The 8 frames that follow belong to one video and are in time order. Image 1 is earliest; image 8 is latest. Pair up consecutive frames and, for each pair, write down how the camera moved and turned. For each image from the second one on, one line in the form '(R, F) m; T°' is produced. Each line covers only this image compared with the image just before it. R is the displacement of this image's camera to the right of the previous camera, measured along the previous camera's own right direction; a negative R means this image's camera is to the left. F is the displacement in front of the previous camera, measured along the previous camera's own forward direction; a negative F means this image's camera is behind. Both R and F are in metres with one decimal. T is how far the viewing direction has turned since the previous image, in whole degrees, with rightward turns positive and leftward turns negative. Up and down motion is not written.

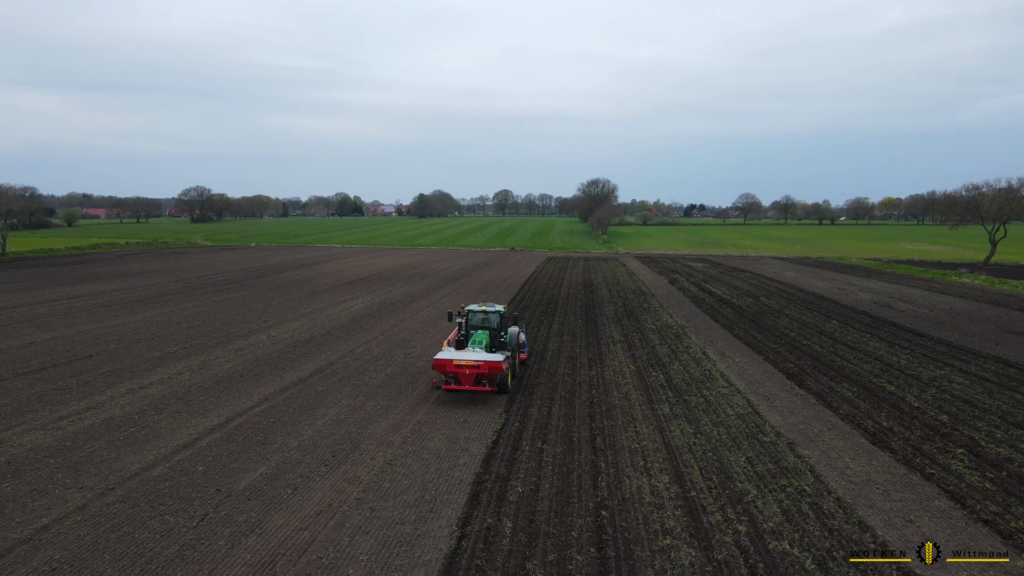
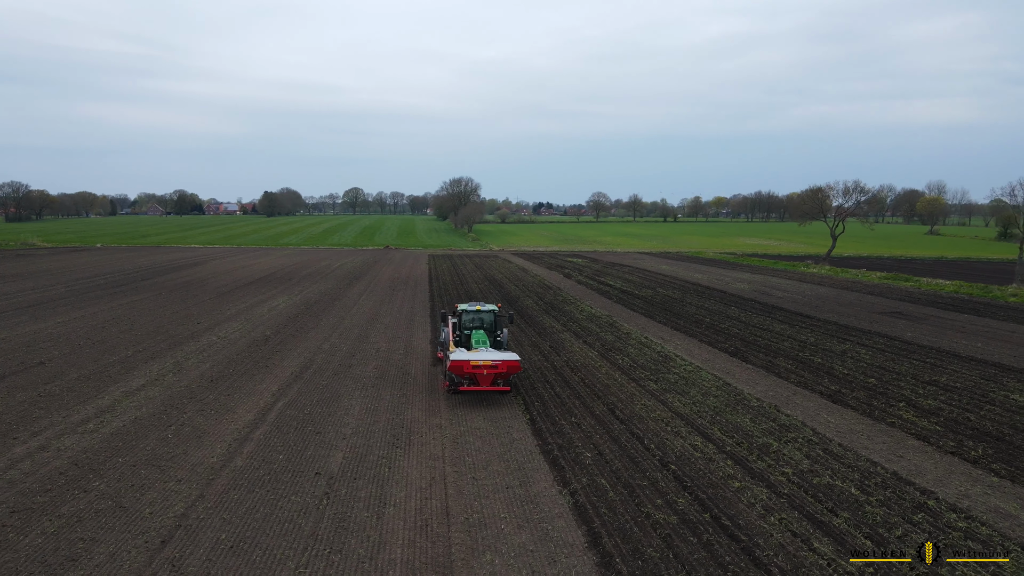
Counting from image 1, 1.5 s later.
(-2.5, -0.7) m; +12°
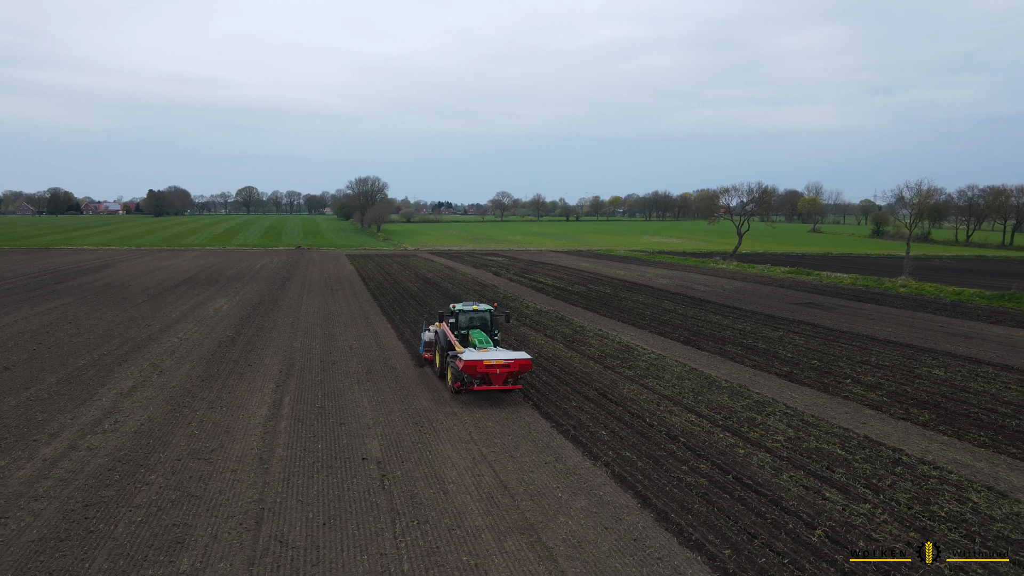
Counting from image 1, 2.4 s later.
(-1.5, -0.6) m; +8°
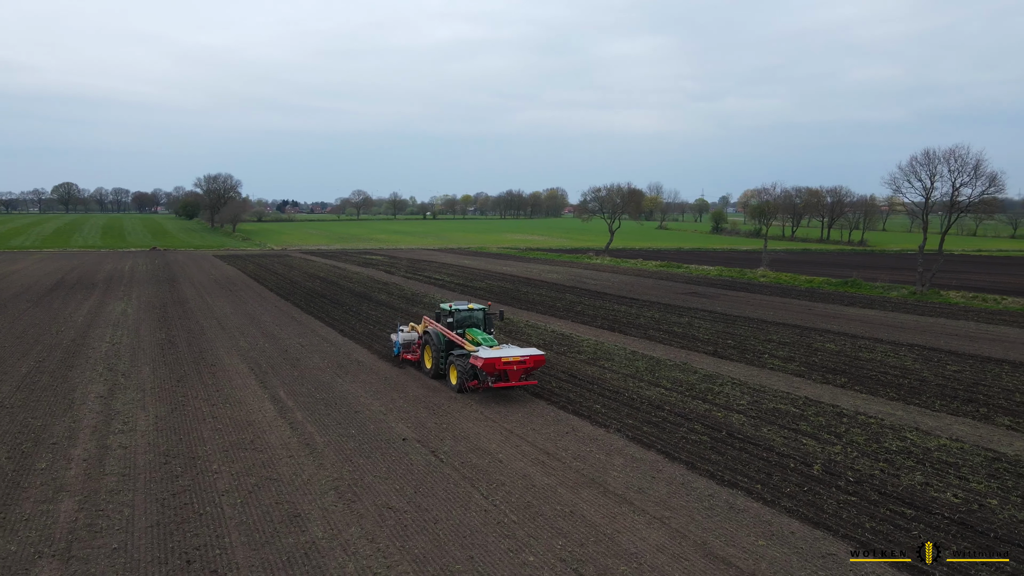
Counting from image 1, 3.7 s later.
(-2.2, -0.8) m; +12°
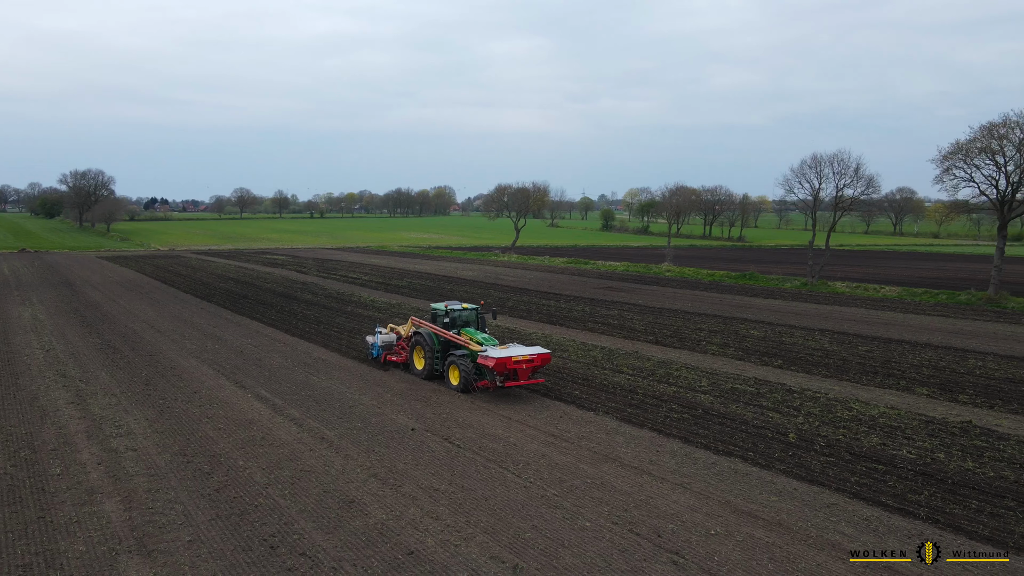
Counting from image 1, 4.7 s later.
(-1.5, -0.5) m; +9°
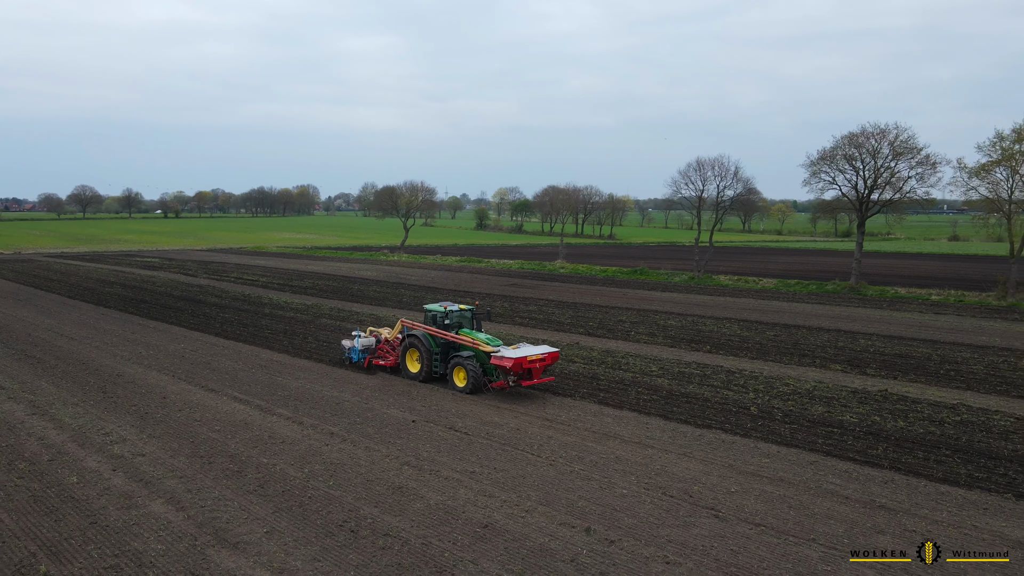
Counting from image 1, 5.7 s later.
(-1.8, -0.5) m; +10°
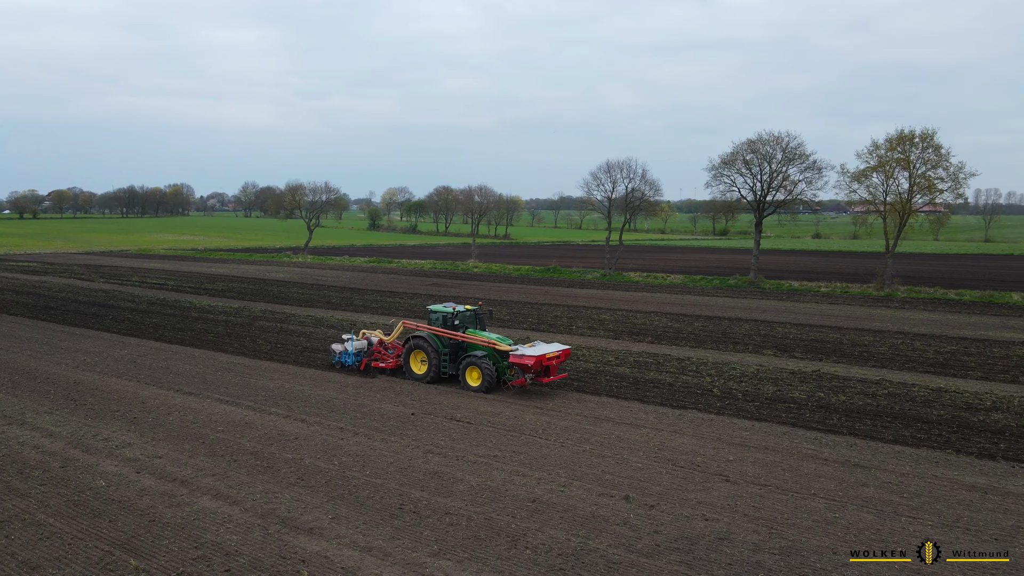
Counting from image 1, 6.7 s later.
(-1.5, -0.5) m; +9°
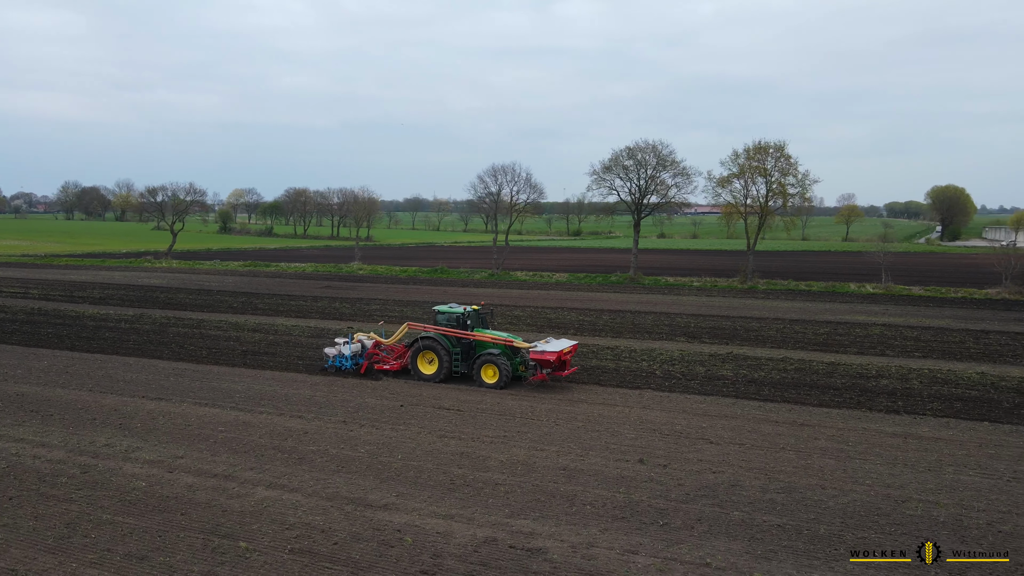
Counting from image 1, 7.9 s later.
(-2.0, -0.7) m; +12°
